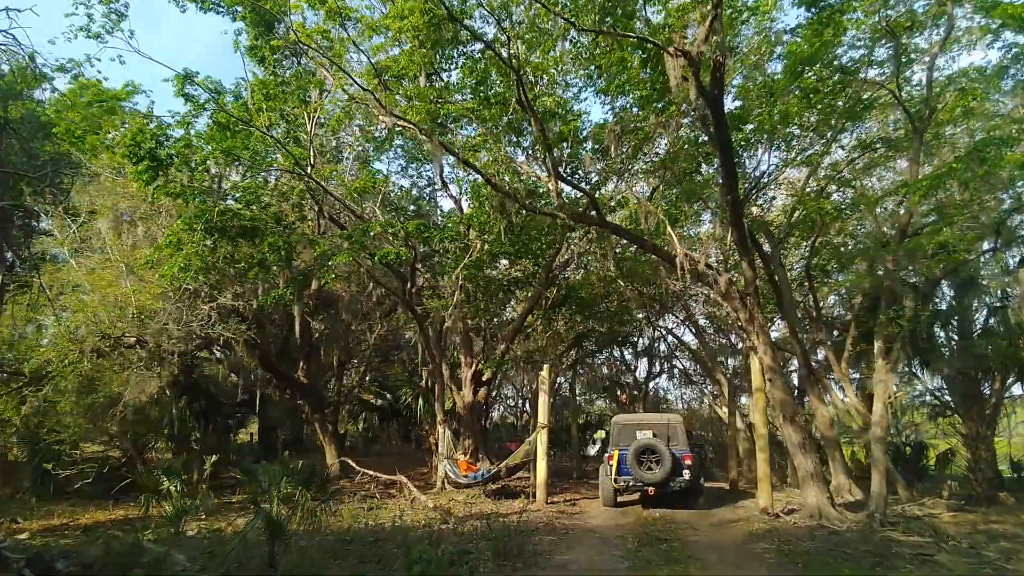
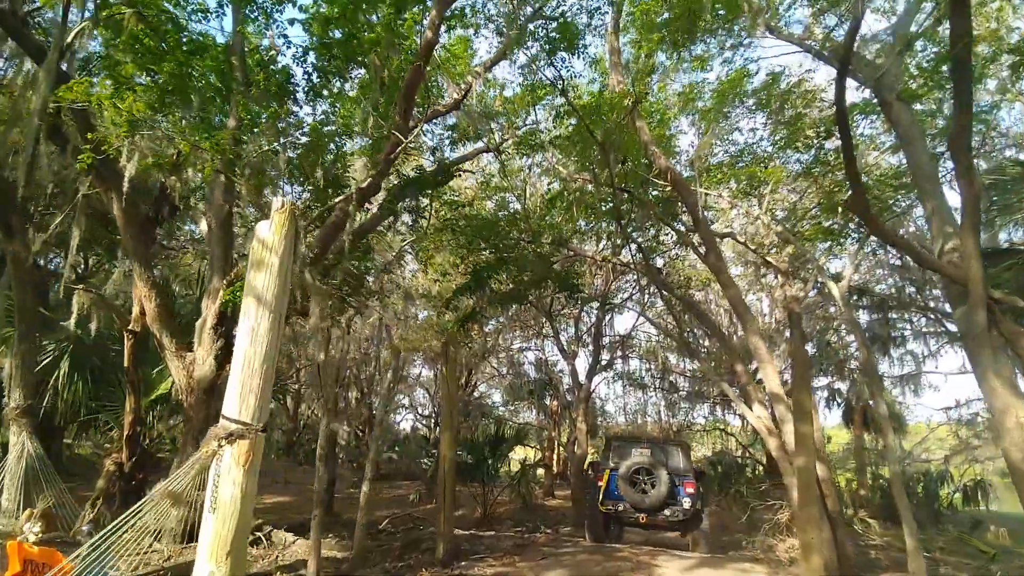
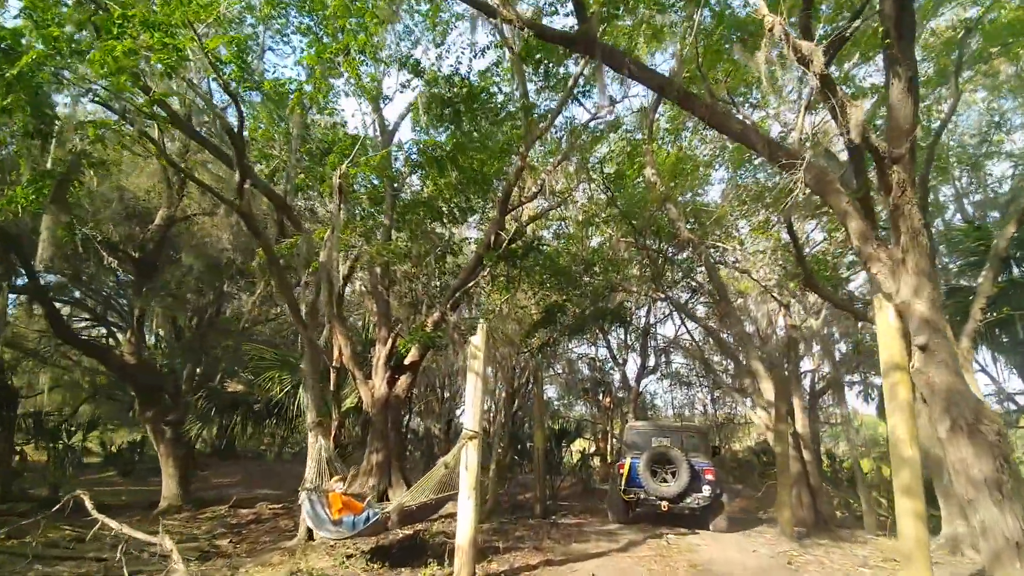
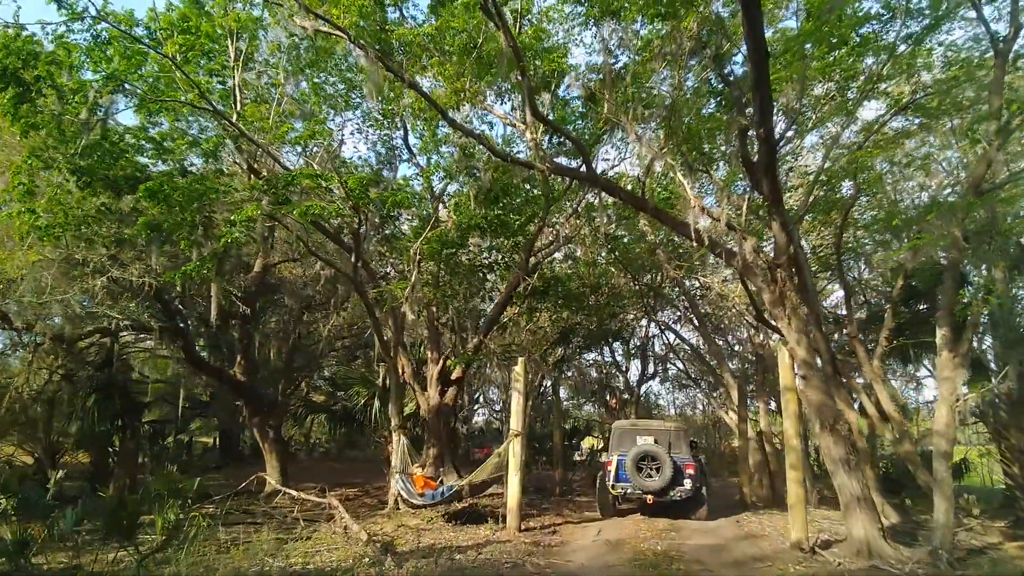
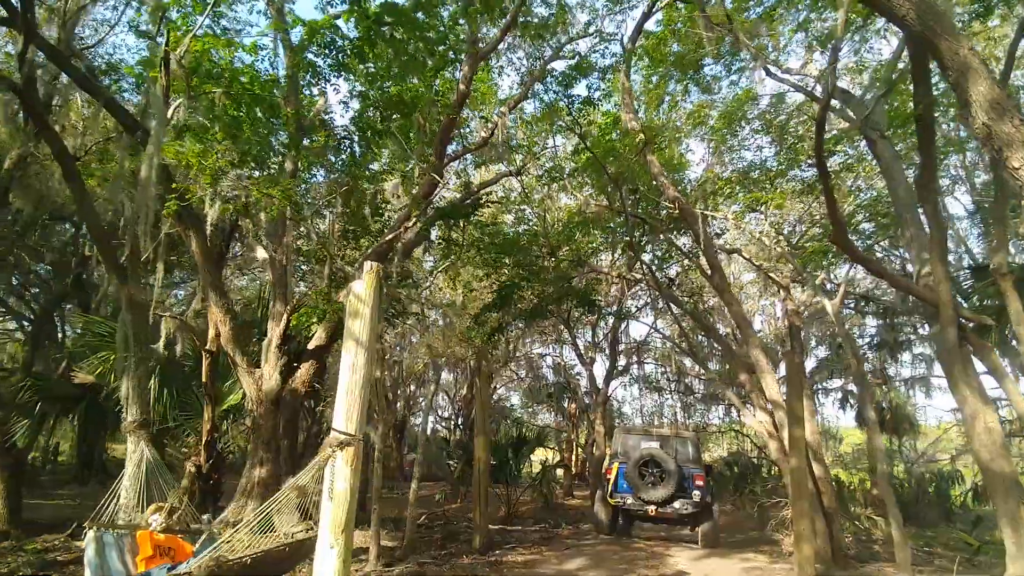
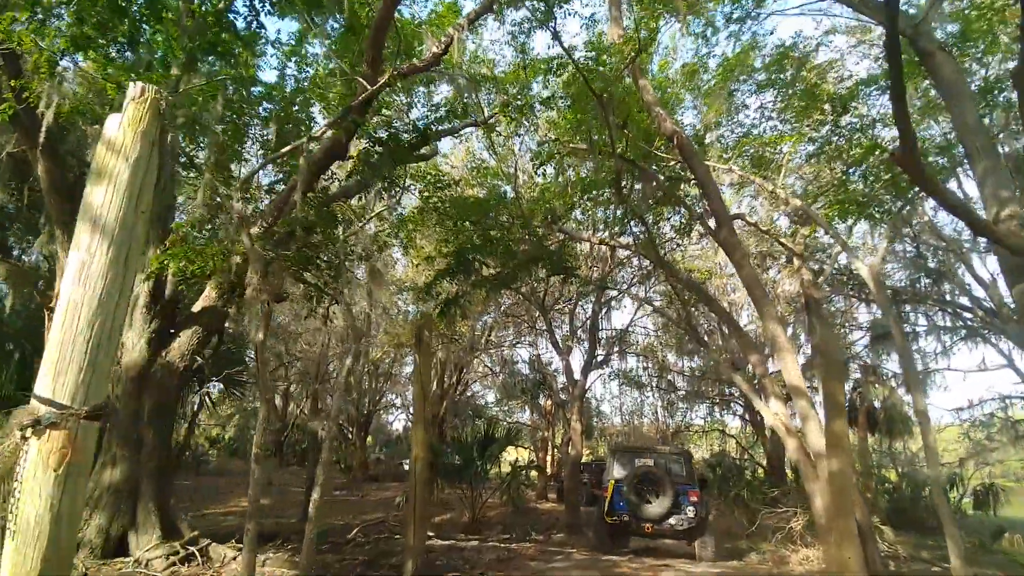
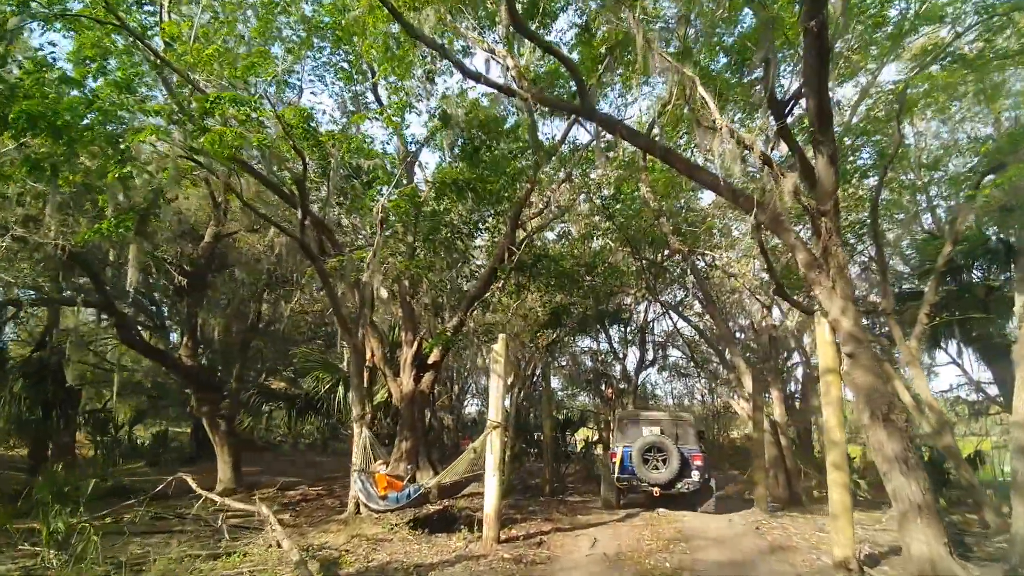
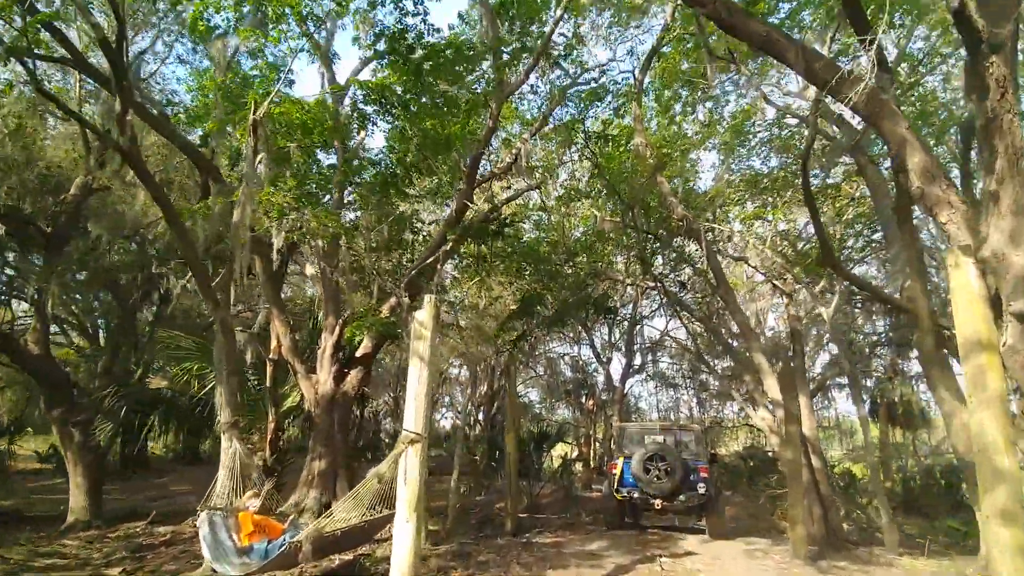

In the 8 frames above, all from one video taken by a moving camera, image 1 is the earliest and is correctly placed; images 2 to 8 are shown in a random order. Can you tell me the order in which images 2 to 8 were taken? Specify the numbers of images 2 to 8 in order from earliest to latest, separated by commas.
4, 7, 3, 8, 5, 2, 6
